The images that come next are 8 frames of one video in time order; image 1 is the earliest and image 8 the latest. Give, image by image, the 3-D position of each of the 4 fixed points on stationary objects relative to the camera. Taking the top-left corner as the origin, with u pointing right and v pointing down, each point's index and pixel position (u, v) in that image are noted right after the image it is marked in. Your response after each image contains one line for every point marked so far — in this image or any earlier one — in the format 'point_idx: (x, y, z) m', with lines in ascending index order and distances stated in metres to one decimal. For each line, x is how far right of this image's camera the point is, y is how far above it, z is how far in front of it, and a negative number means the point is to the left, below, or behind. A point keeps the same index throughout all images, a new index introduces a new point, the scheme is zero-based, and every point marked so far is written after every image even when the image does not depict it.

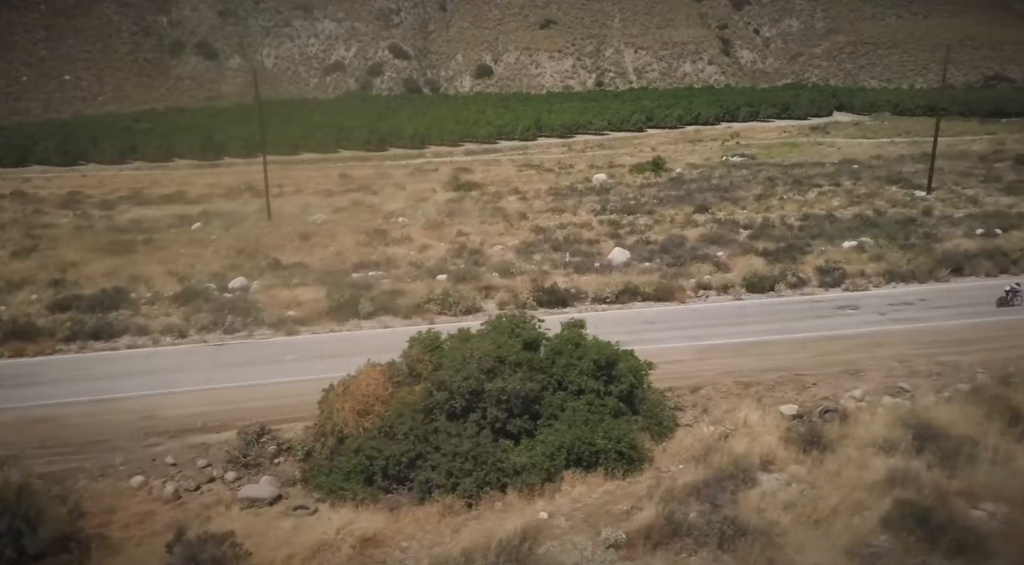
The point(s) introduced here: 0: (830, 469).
0: (+2.6, -1.5, +7.9) m
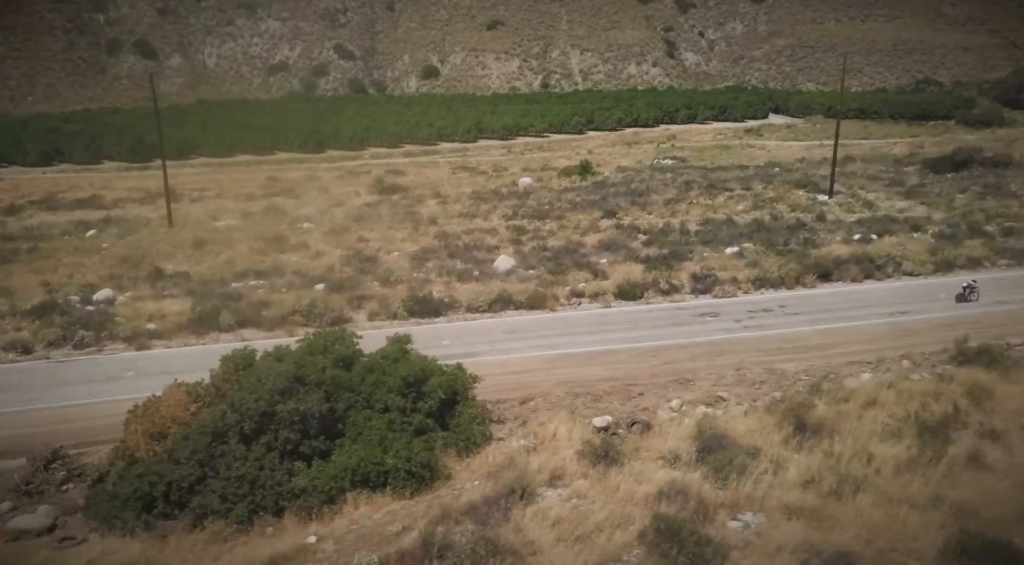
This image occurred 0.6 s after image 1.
0: (+0.8, -1.7, +8.1) m
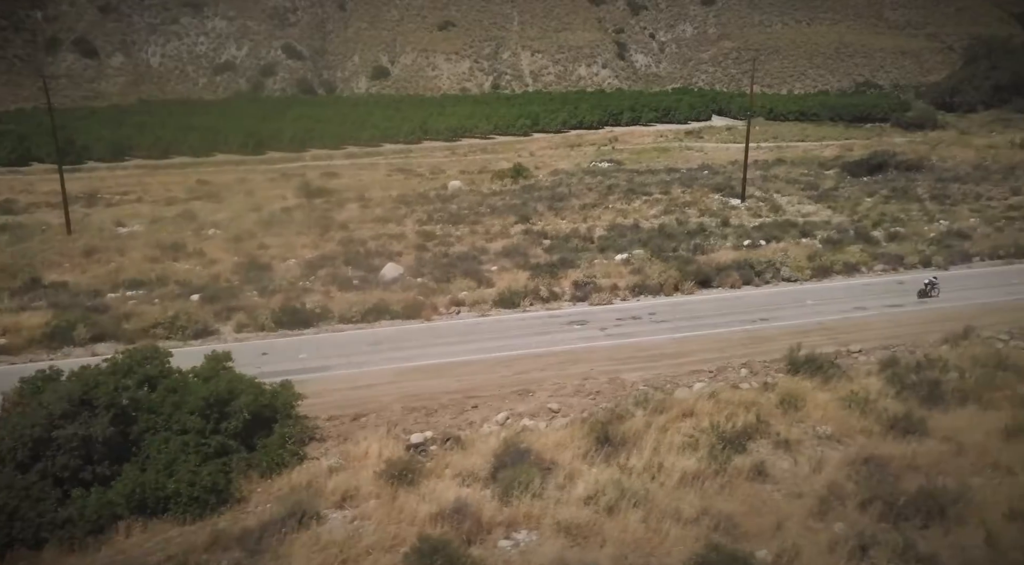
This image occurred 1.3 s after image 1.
0: (-1.0, -1.9, +8.1) m
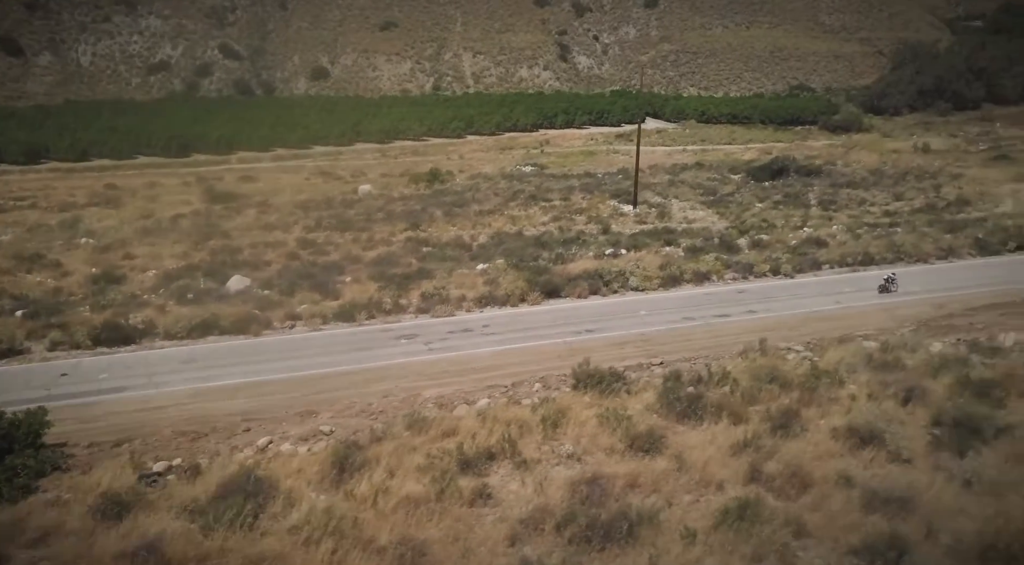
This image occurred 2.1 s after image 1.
0: (-3.4, -2.1, +7.8) m
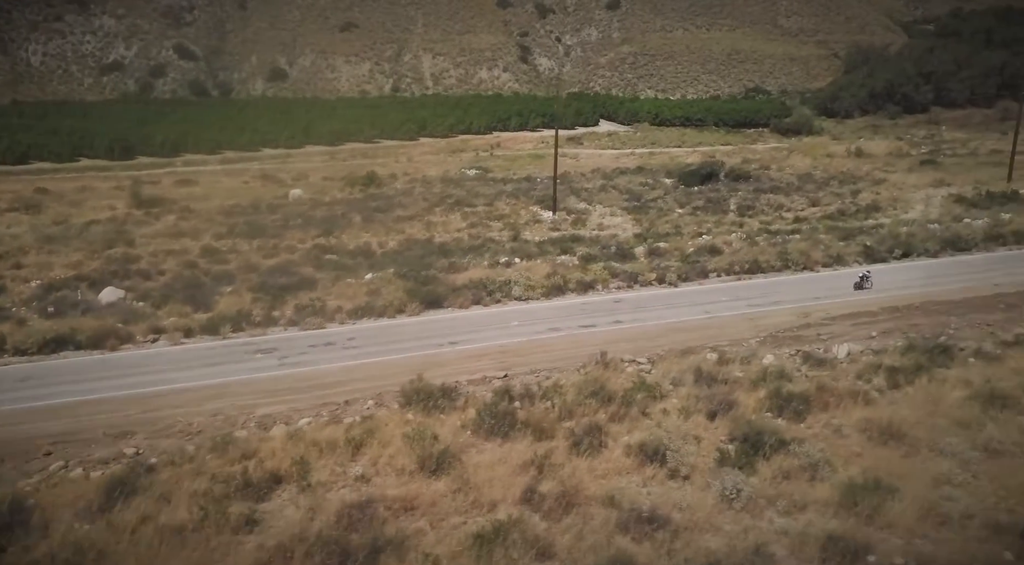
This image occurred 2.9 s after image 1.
0: (-5.4, -2.3, +7.5) m
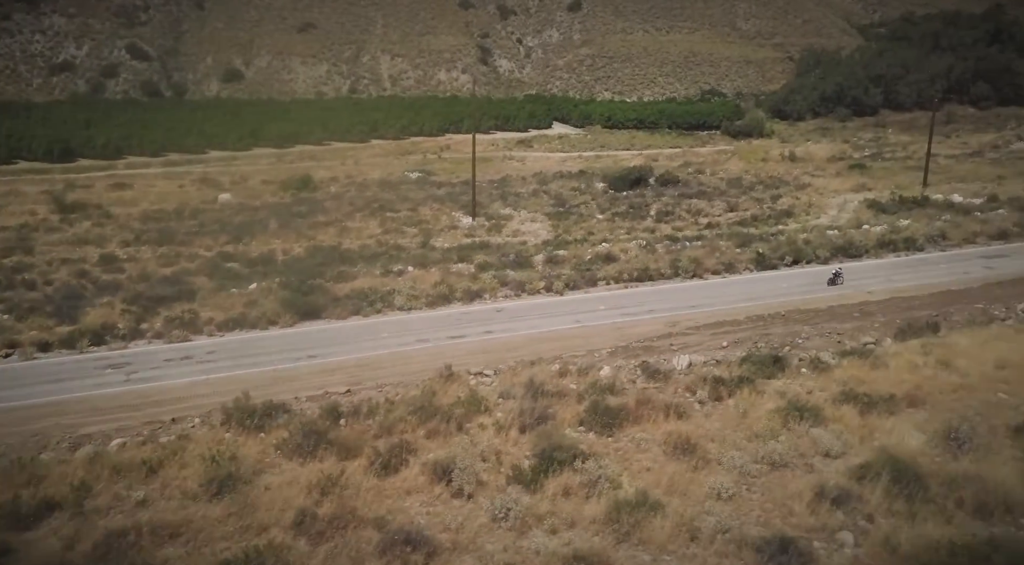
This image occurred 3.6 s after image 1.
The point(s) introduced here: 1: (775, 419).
0: (-7.5, -2.6, +7.1) m
1: (+3.4, -1.7, +12.2) m
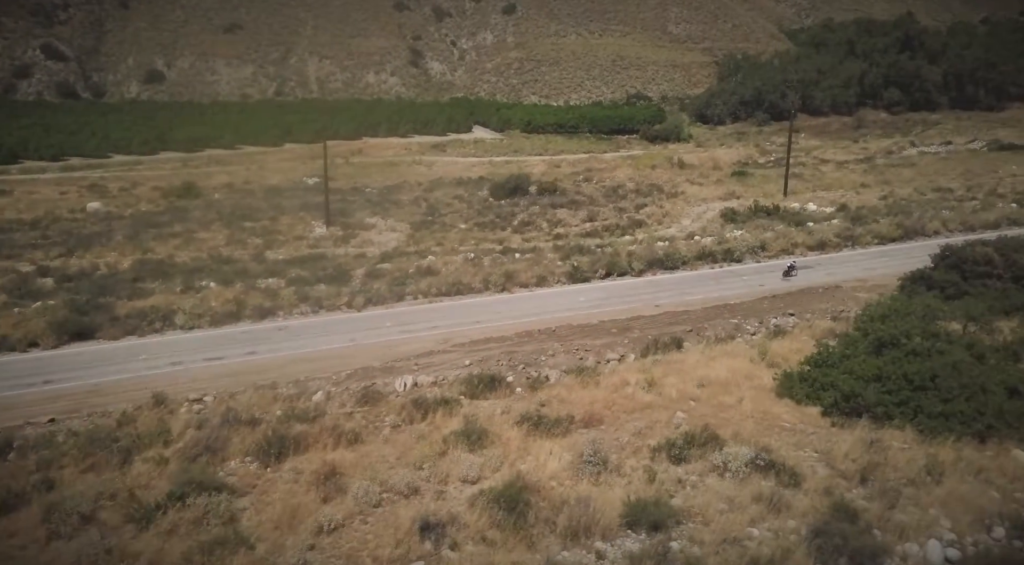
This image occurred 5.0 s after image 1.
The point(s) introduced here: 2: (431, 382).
0: (-11.1, -2.9, +6.1) m
1: (-0.9, -2.1, +12.4) m
2: (-1.4, -1.7, +16.7) m
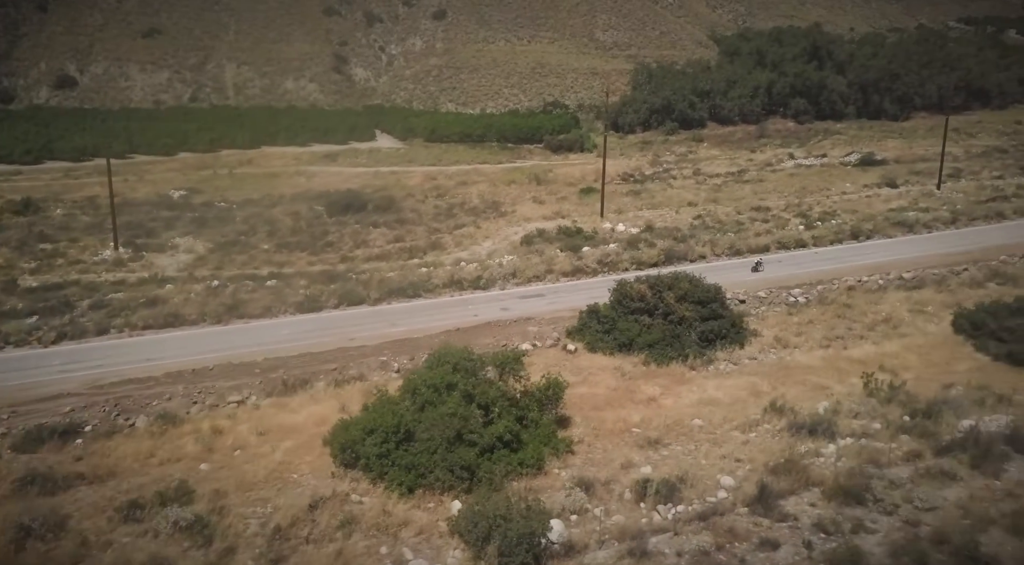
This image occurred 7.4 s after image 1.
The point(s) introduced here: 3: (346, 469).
0: (-16.9, -3.6, +4.5) m
1: (-7.7, -2.9, +12.1) m
2: (-8.8, -2.6, +16.3) m
3: (-2.4, -2.6, +13.4) m
